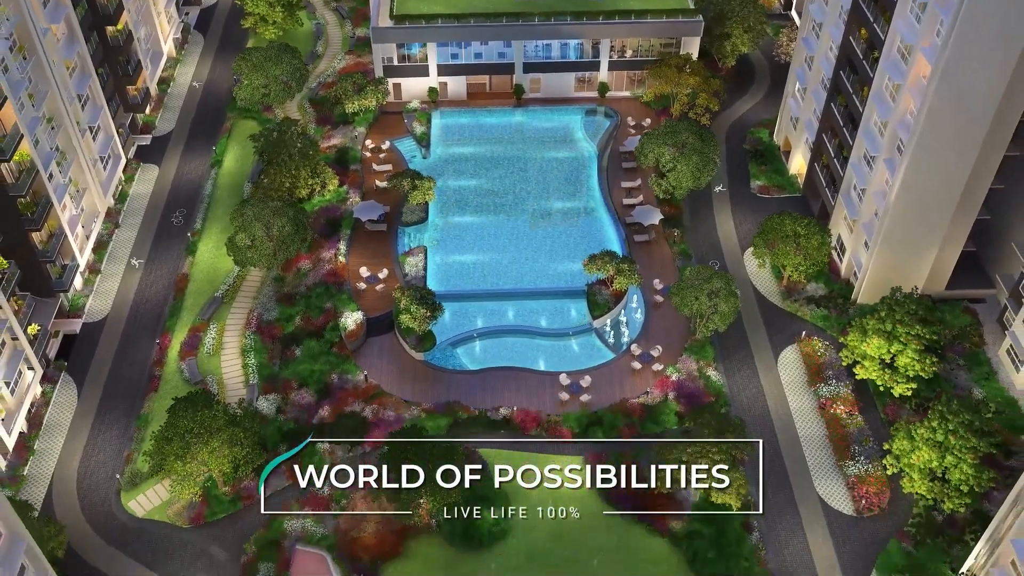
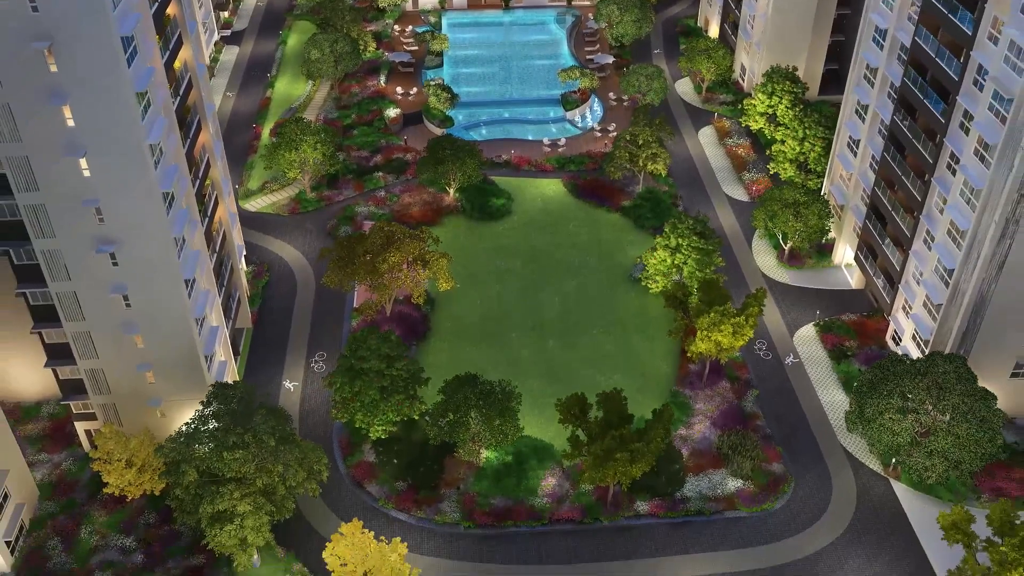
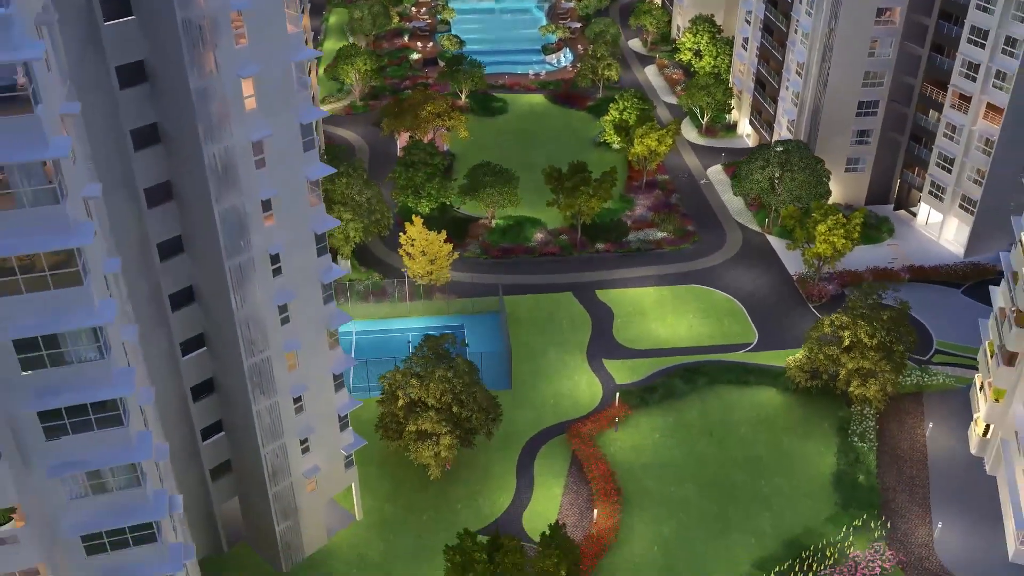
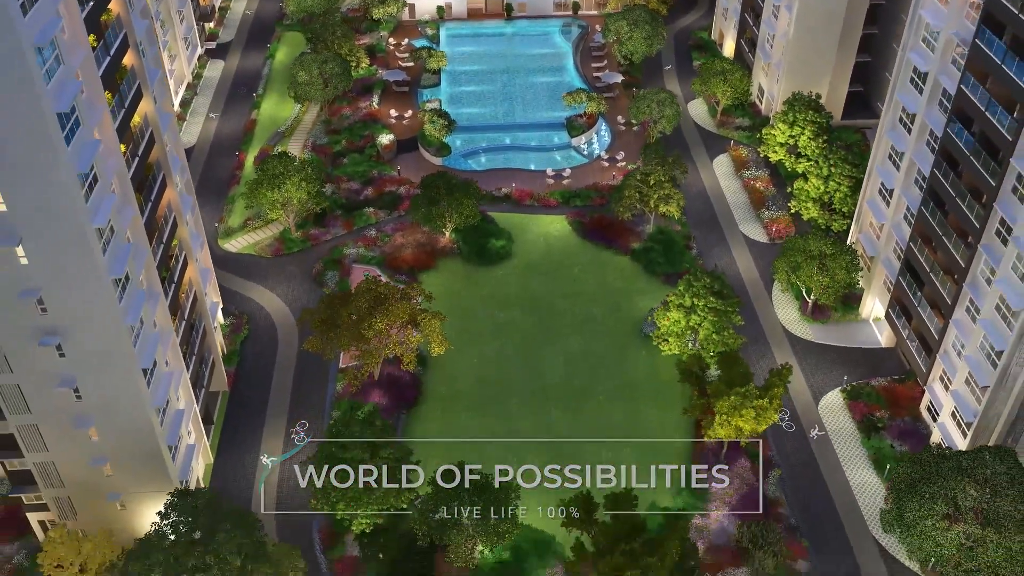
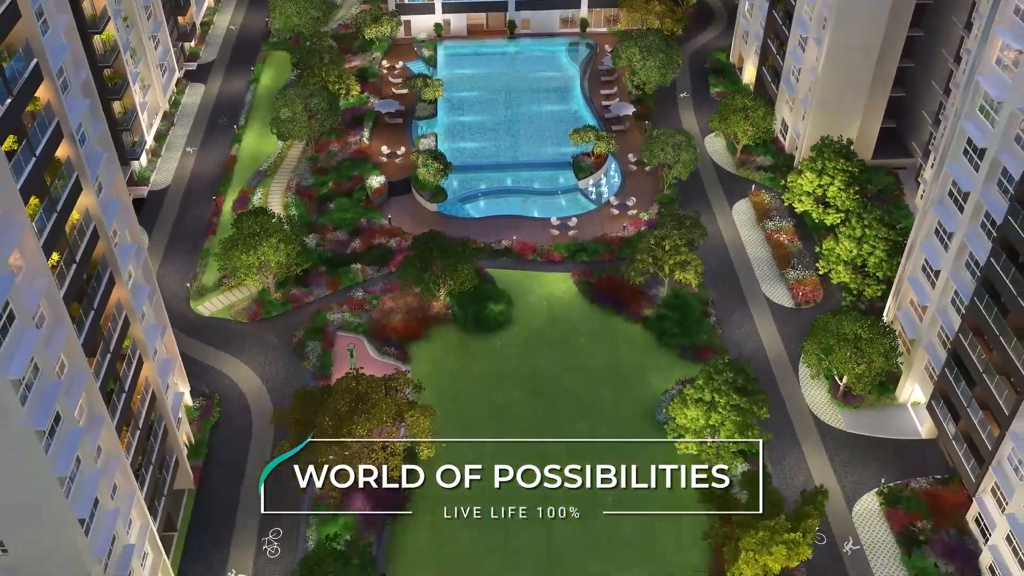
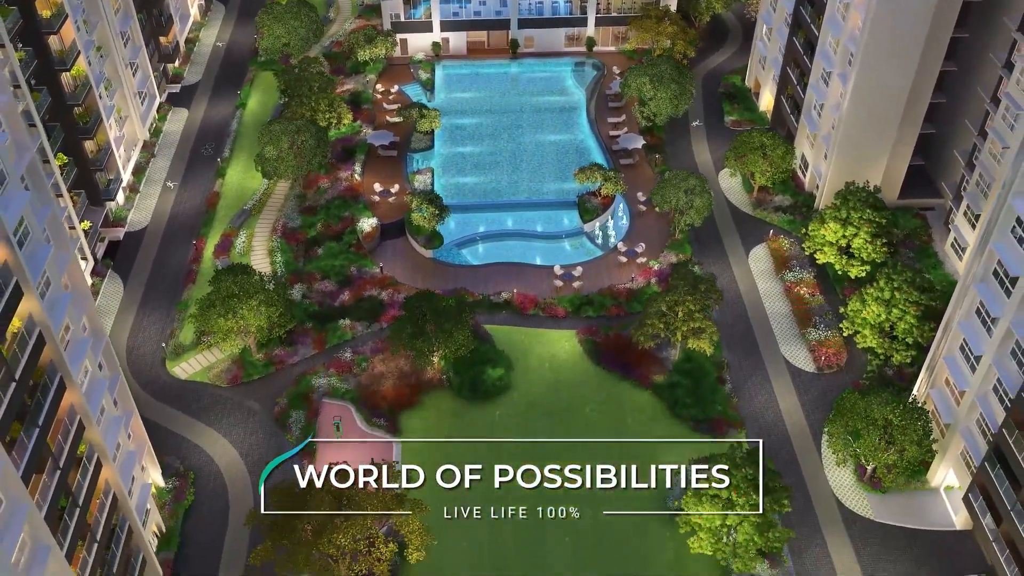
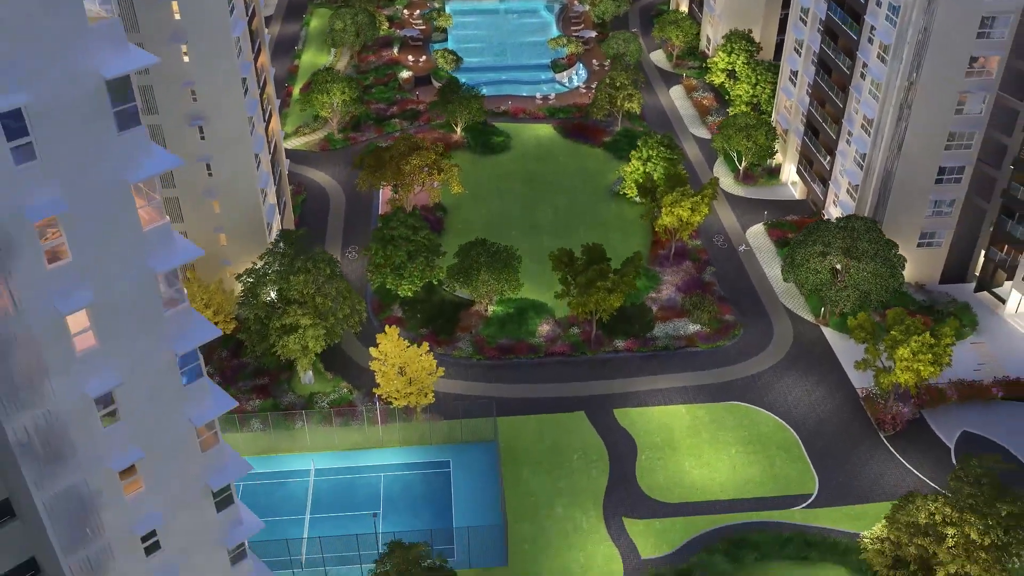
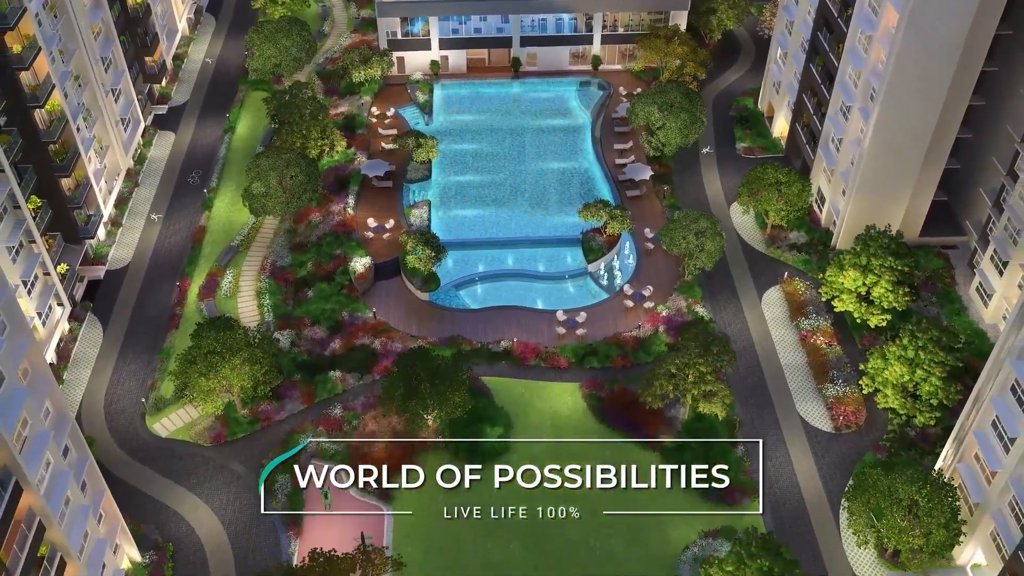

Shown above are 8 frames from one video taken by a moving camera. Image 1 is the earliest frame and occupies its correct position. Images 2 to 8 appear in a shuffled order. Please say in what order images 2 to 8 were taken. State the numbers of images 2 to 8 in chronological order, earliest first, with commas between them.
8, 6, 5, 4, 2, 7, 3
